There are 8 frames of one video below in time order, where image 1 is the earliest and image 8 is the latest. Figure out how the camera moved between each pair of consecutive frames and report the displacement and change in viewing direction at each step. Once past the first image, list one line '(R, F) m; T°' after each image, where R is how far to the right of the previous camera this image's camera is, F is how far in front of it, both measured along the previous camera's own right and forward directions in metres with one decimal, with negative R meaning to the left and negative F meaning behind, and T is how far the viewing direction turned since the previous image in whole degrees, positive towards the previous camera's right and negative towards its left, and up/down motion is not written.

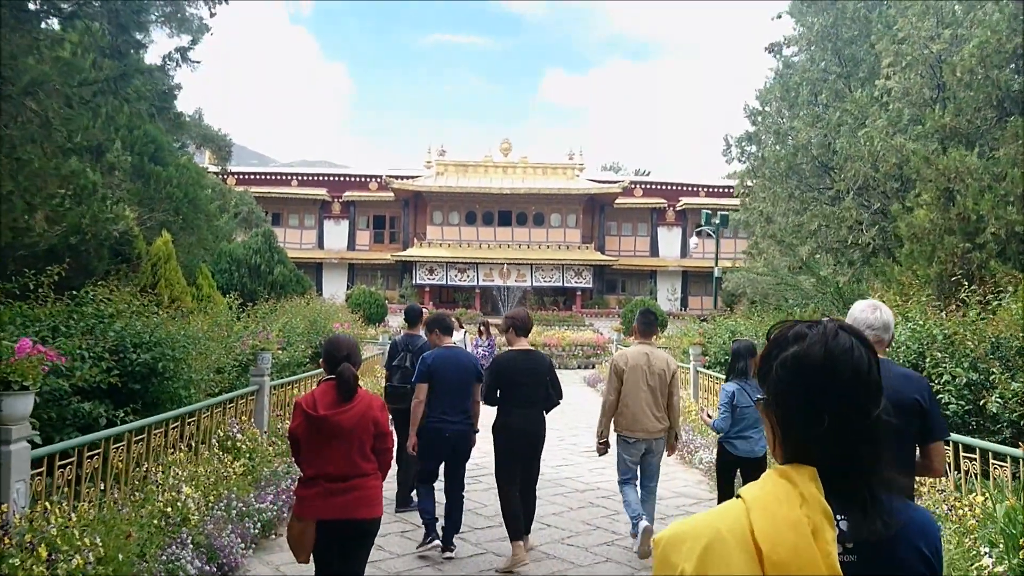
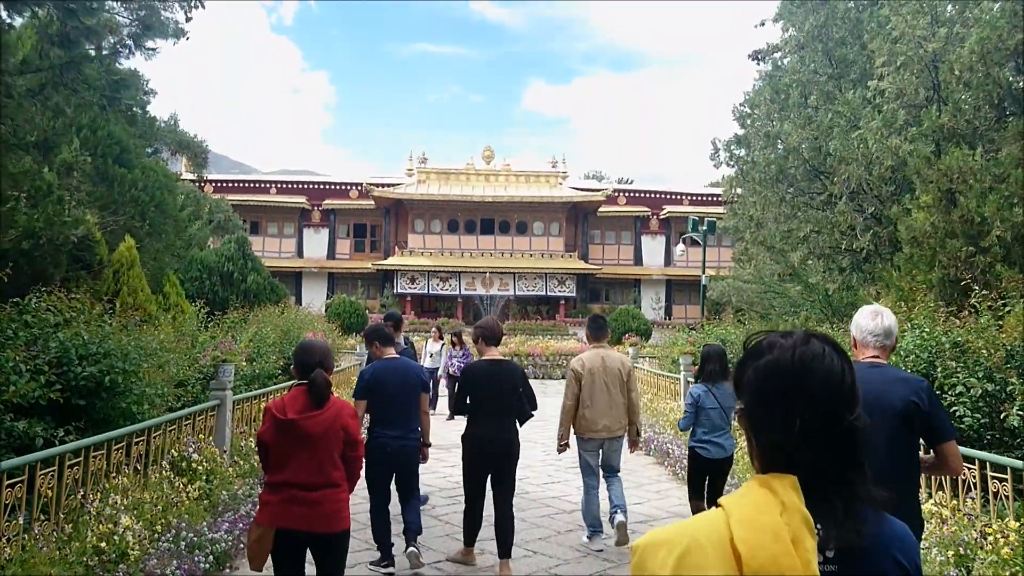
(0.0, +0.5) m; +1°
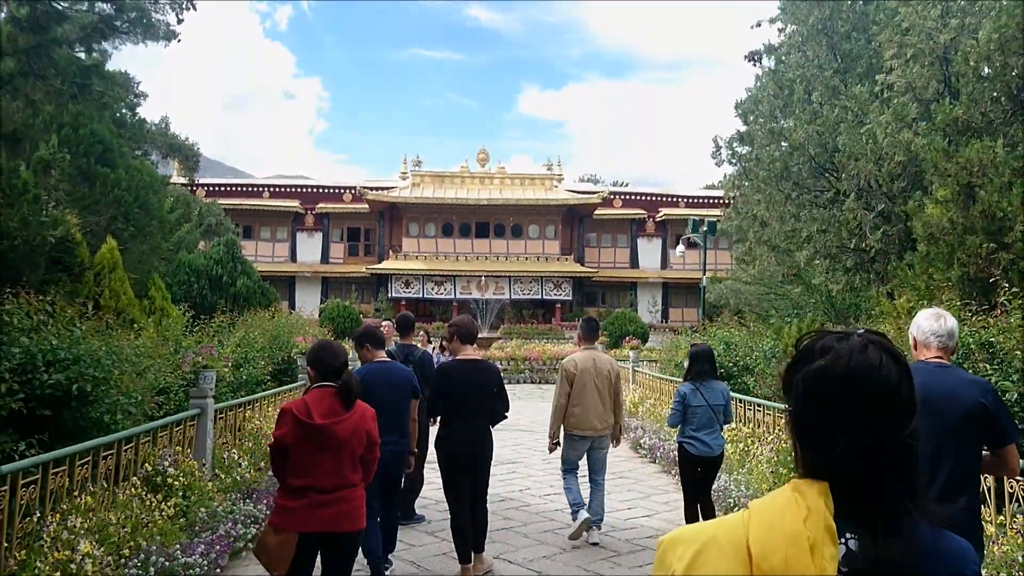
(0.0, +0.4) m; 0°
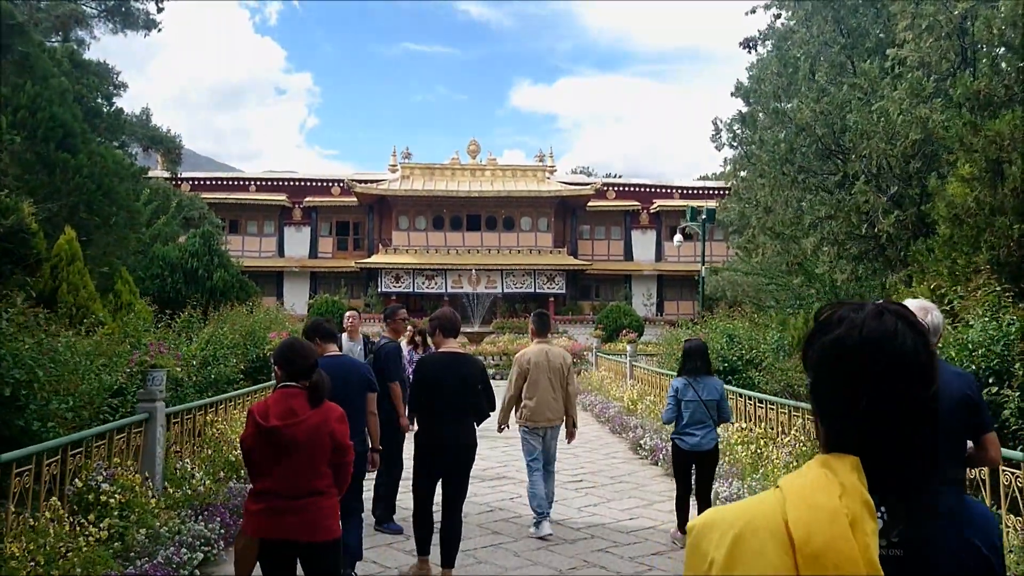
(0.0, +0.7) m; +1°
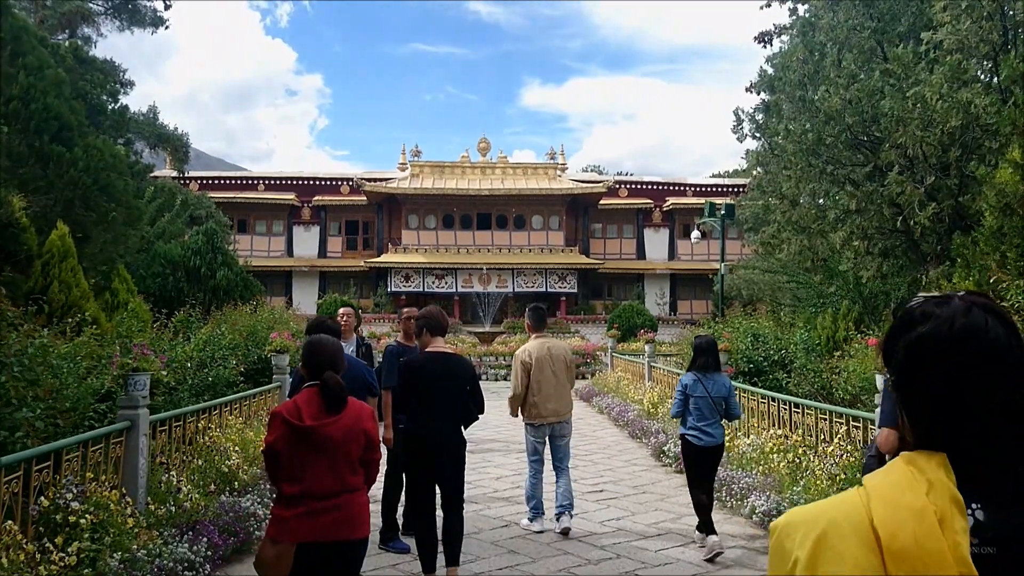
(0.0, +0.5) m; -1°
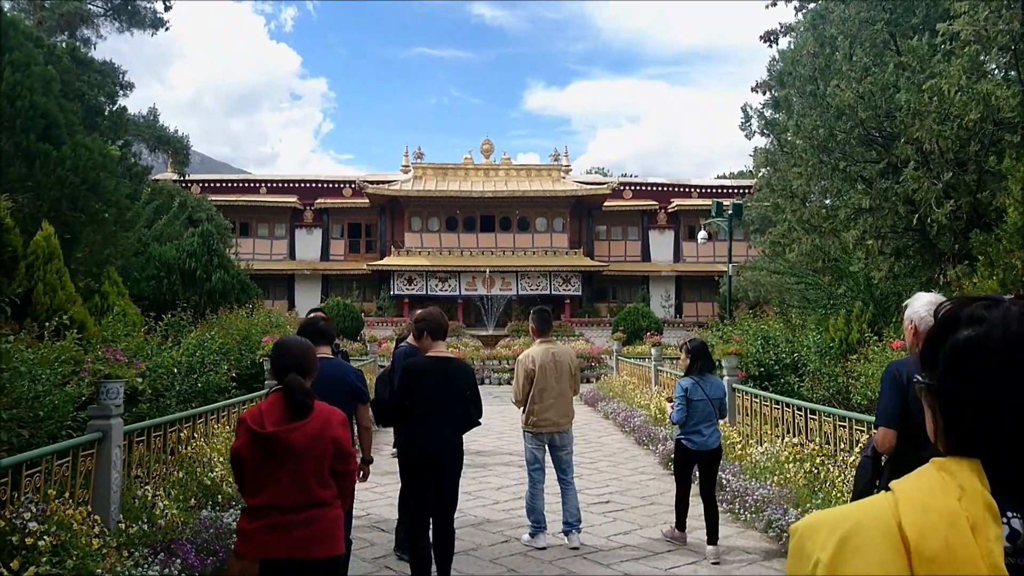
(0.0, +0.3) m; 0°
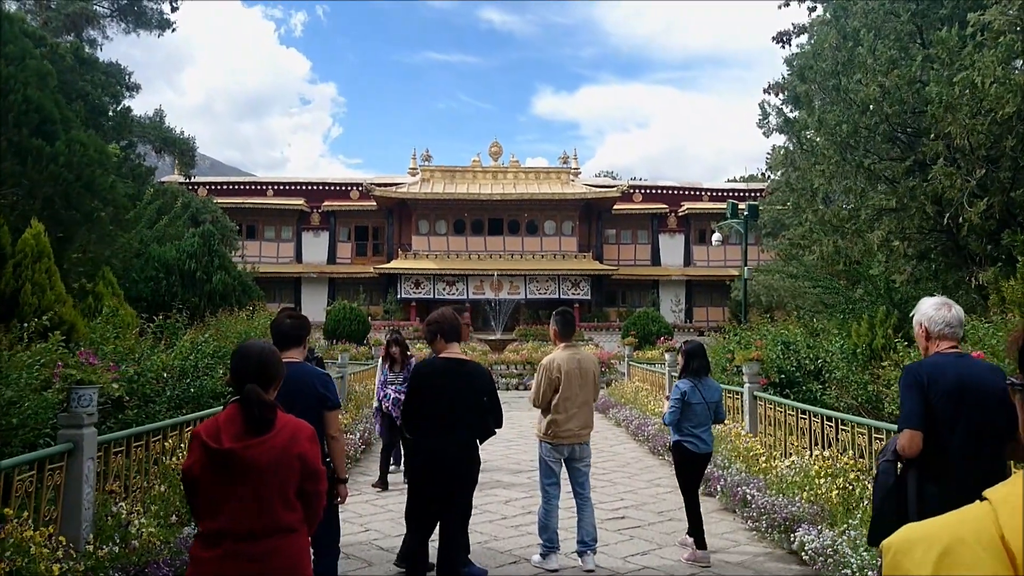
(0.0, +0.4) m; -1°
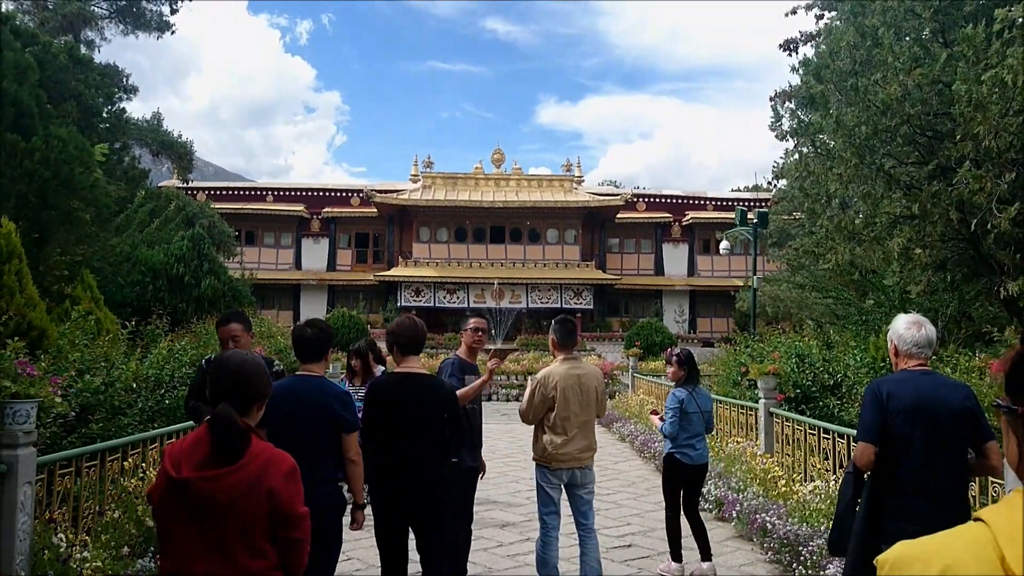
(0.0, +0.5) m; 0°
